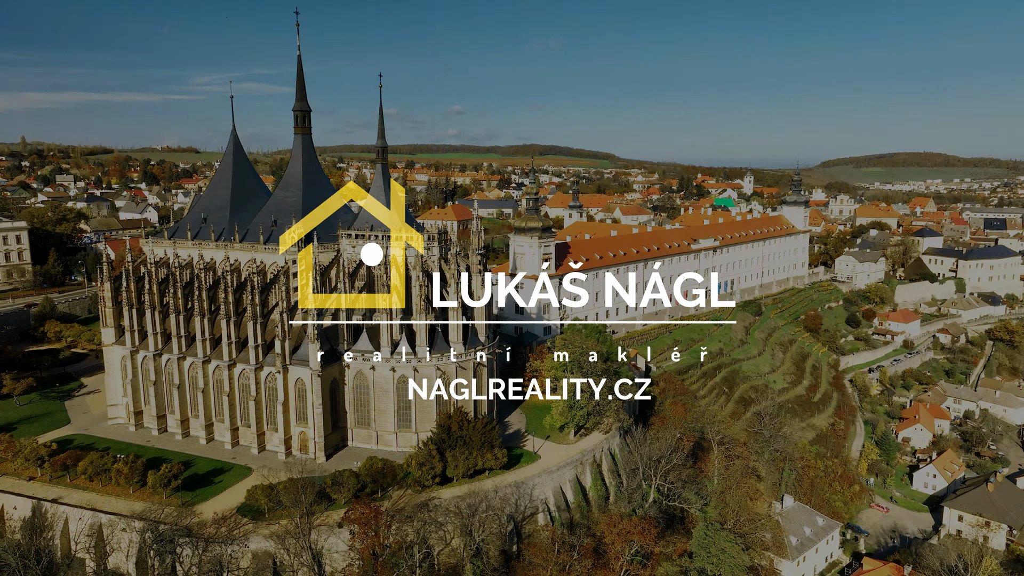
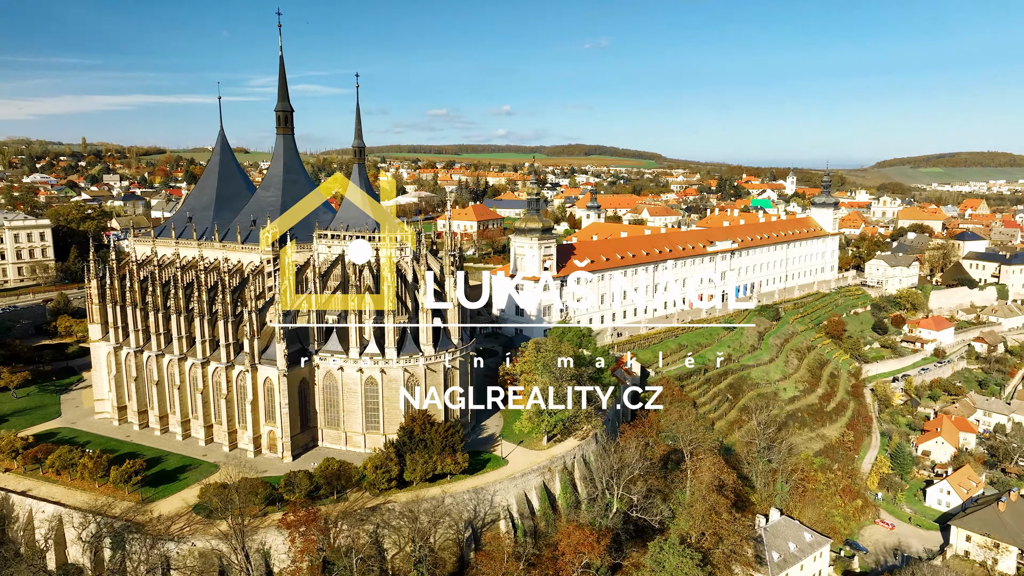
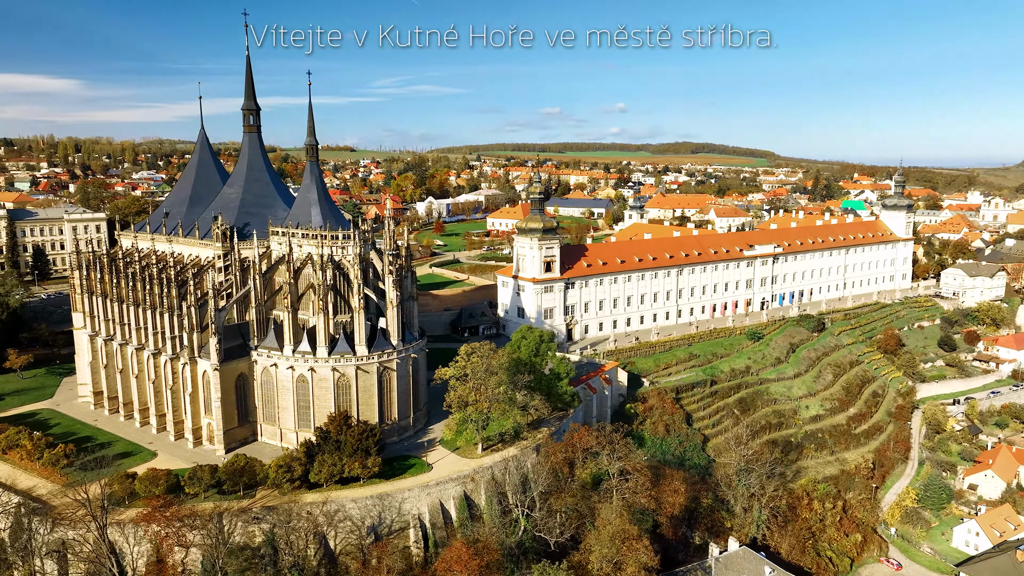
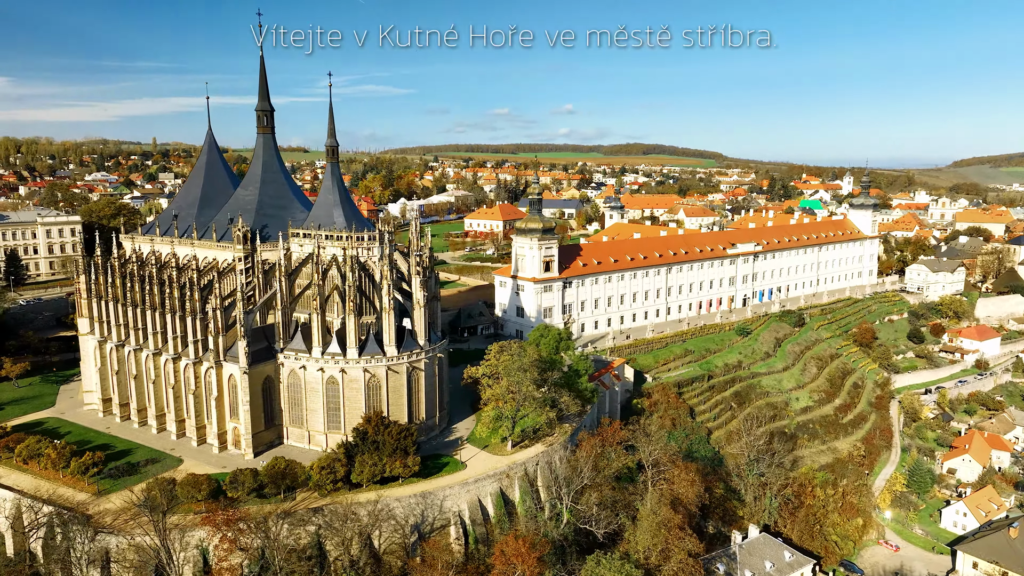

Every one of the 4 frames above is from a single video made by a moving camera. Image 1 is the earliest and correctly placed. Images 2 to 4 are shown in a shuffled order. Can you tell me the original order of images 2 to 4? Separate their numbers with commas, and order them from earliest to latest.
2, 4, 3
